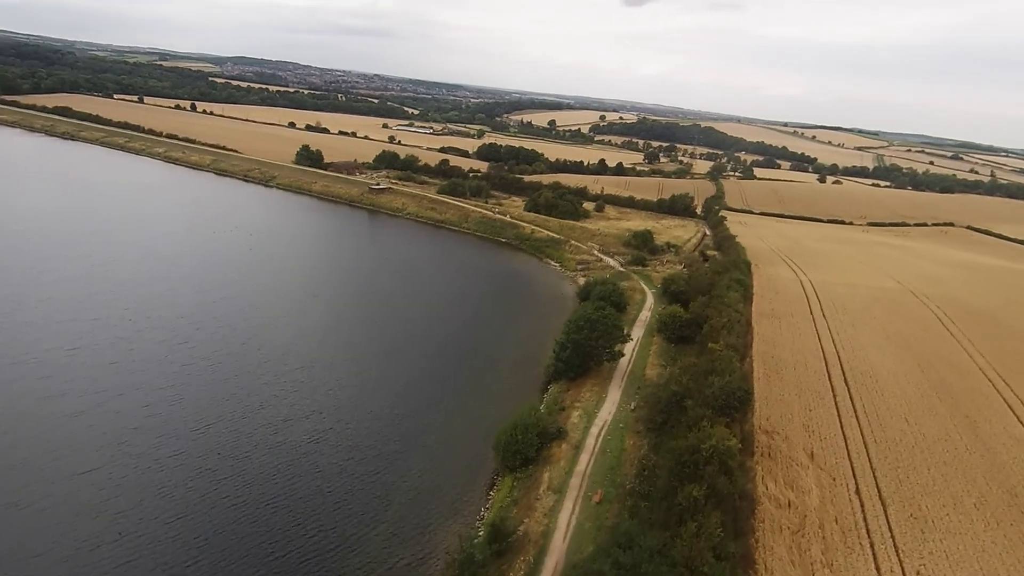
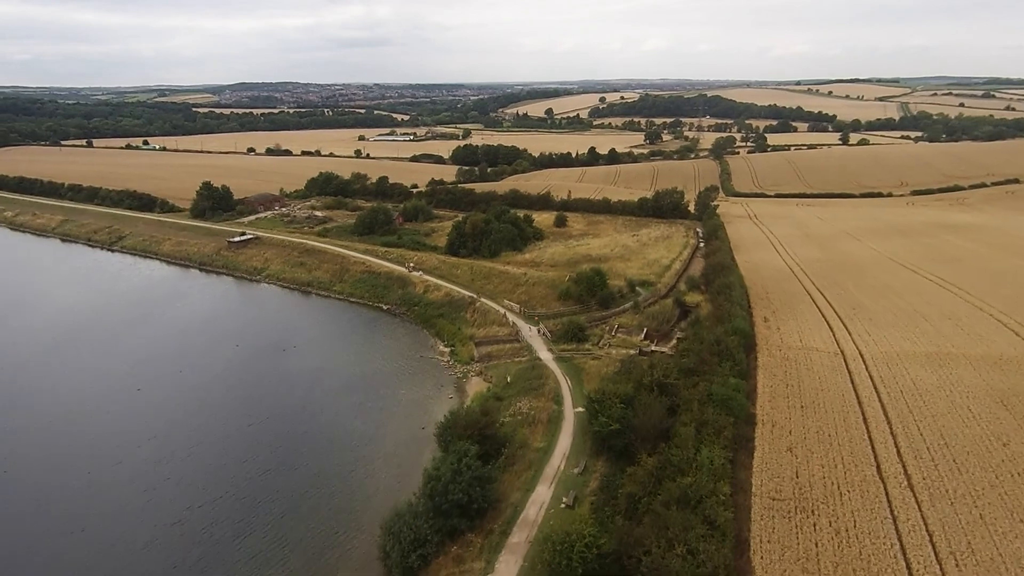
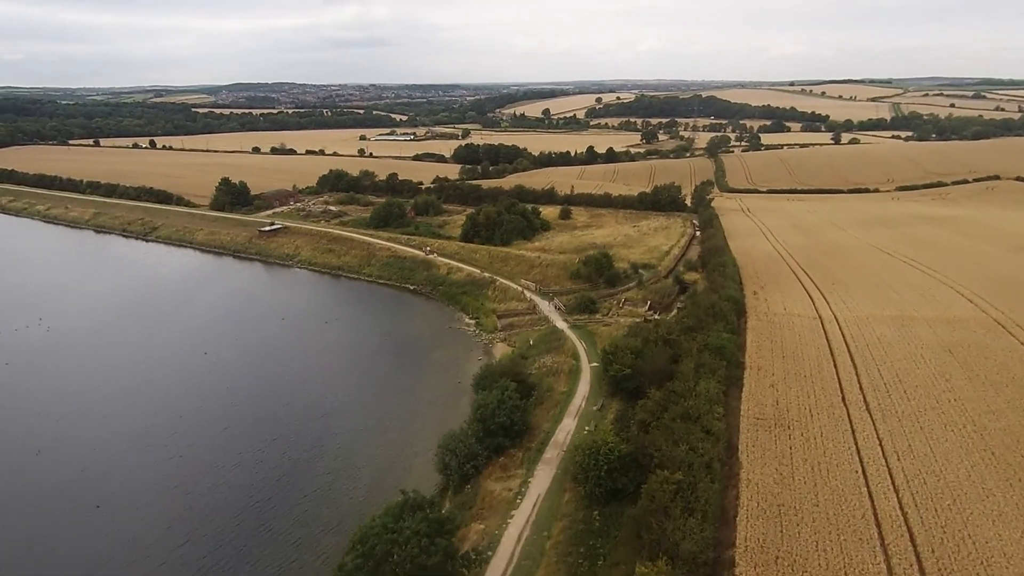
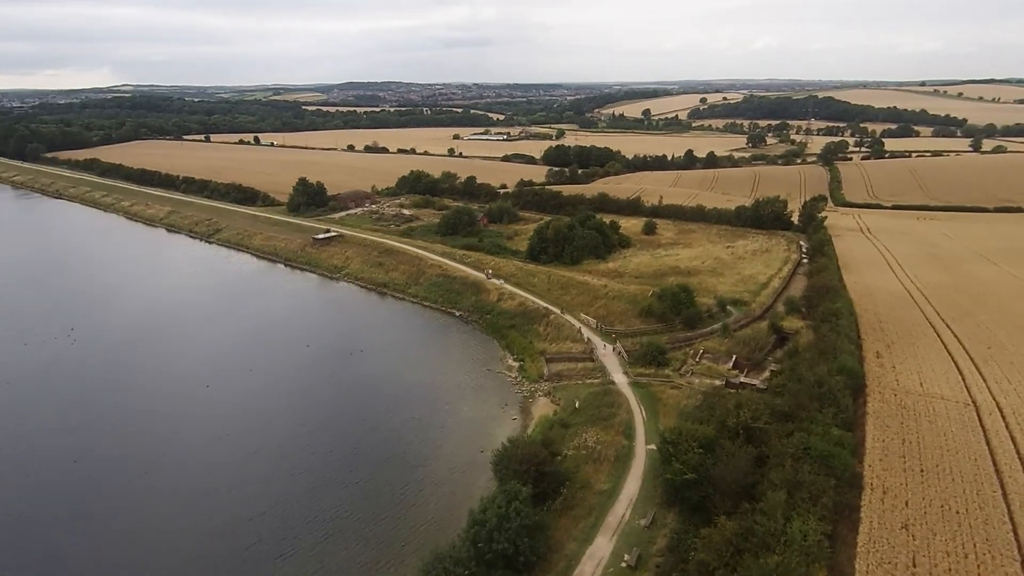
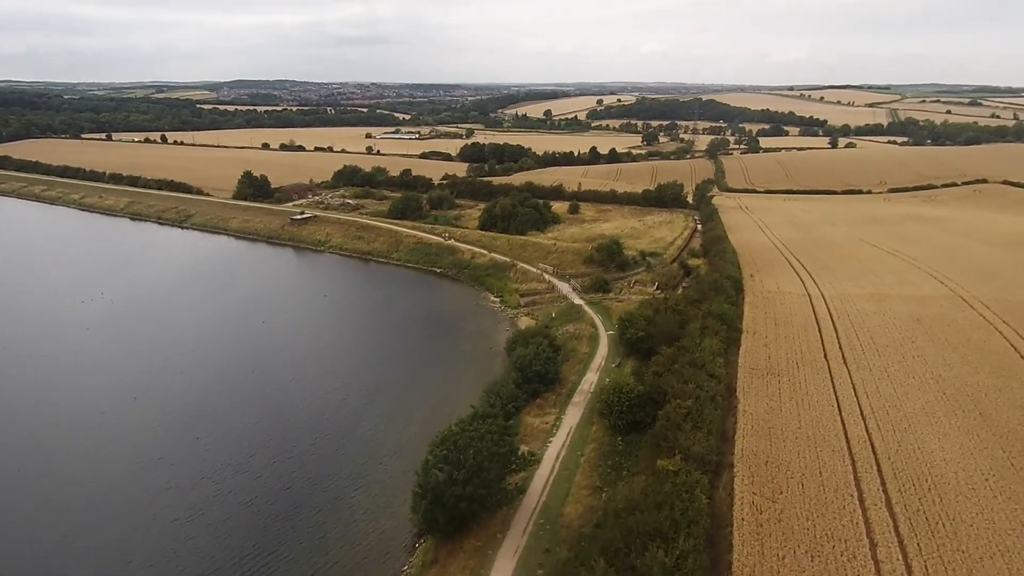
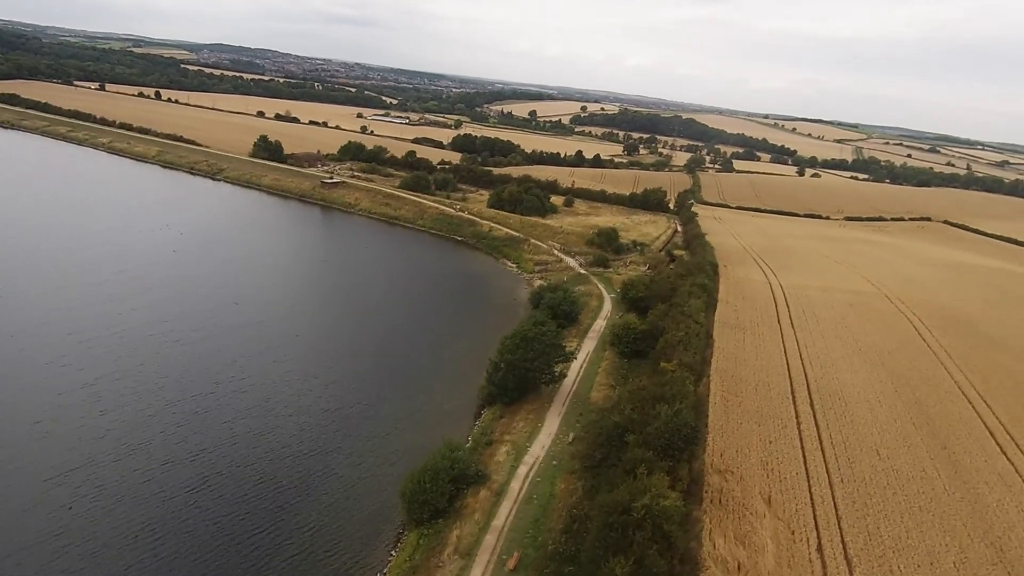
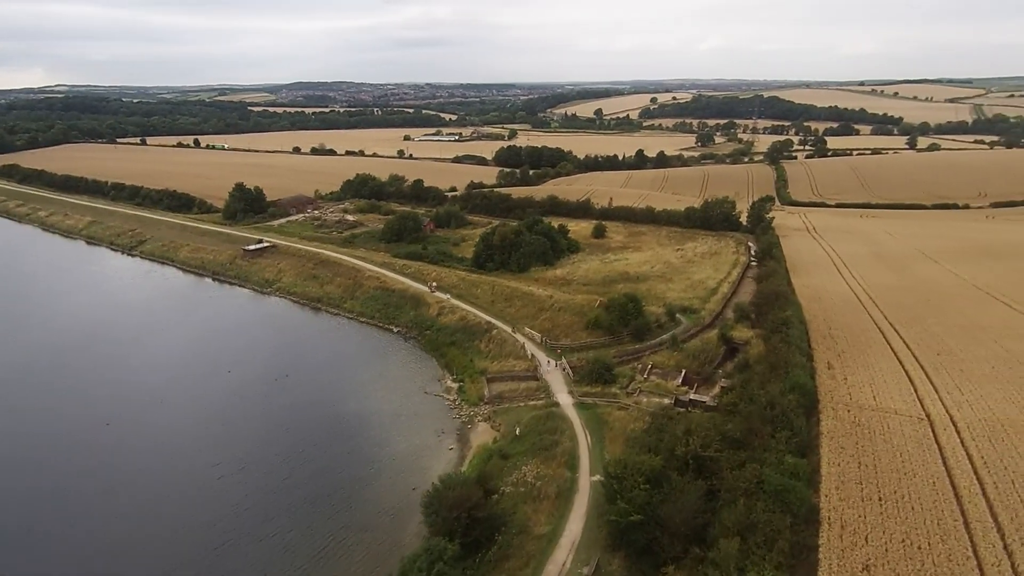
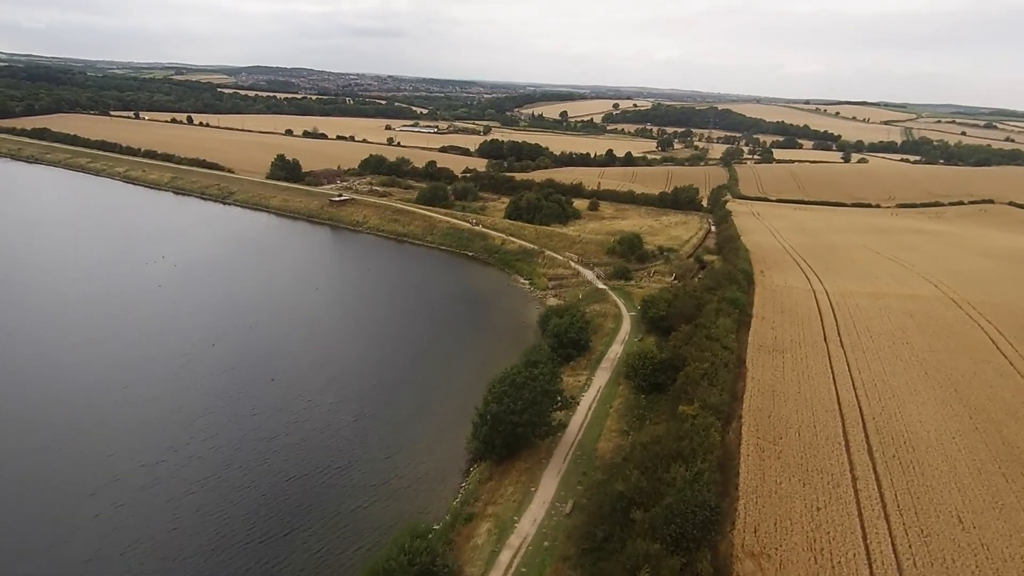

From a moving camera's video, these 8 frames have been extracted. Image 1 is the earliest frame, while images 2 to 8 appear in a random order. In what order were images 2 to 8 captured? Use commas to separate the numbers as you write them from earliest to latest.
6, 8, 5, 3, 2, 4, 7
